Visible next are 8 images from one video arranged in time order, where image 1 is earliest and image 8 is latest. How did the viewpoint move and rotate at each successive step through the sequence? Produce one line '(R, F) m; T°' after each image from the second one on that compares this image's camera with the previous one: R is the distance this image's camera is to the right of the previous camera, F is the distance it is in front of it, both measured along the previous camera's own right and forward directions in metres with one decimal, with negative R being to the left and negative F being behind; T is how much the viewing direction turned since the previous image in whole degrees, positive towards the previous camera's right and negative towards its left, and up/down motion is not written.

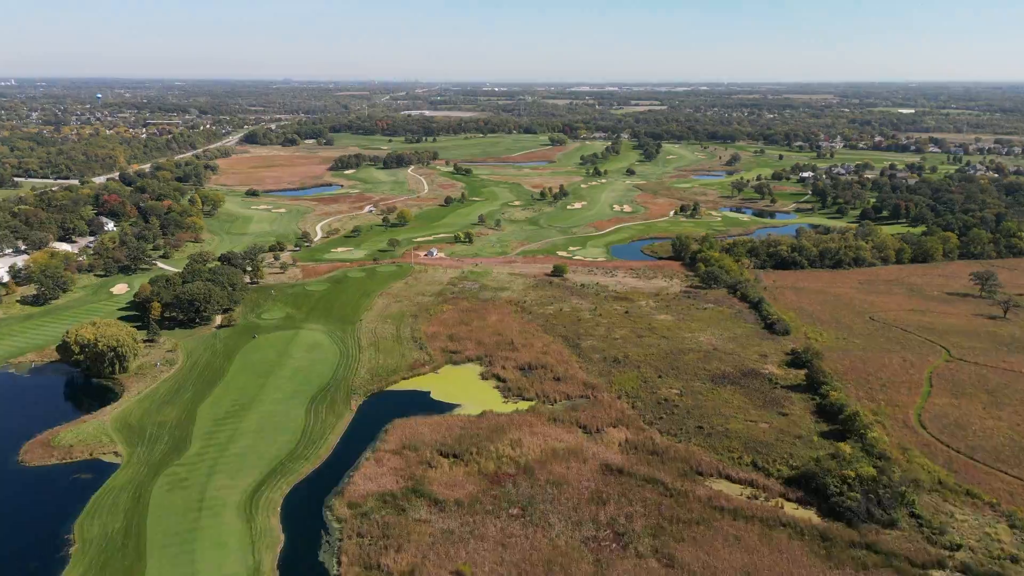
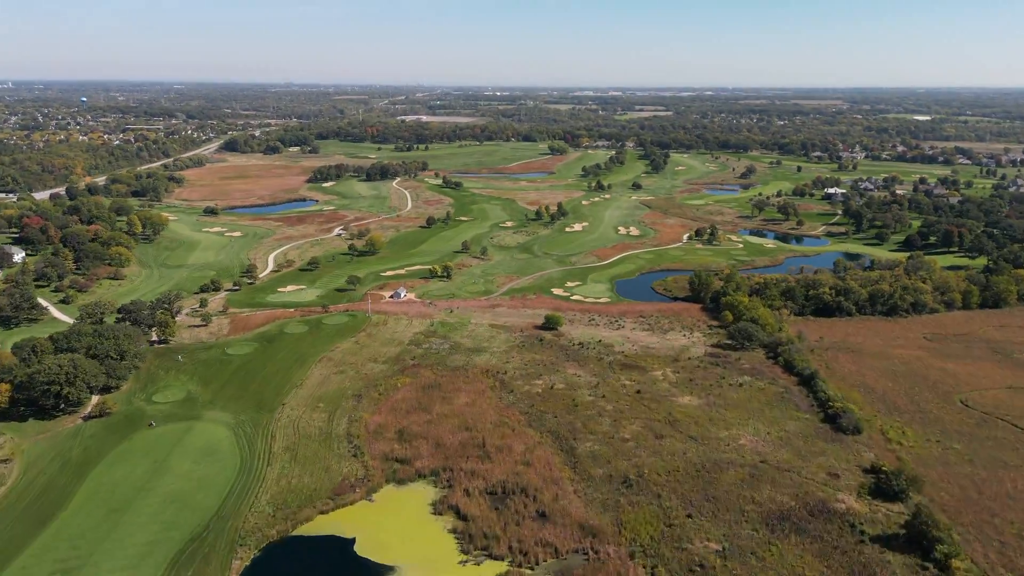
(+1.7, +14.9) m; 0°
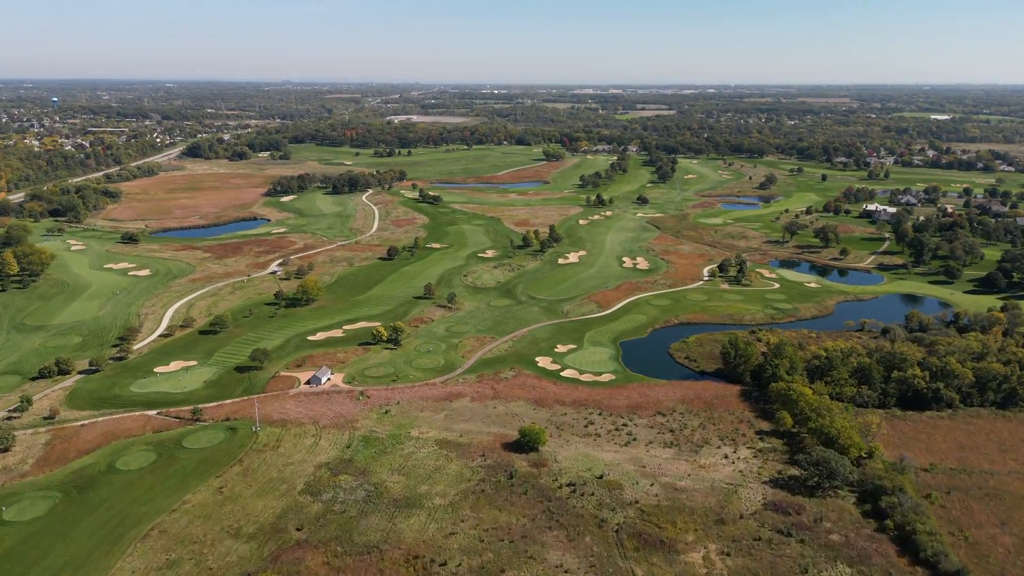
(+2.4, +19.9) m; 0°
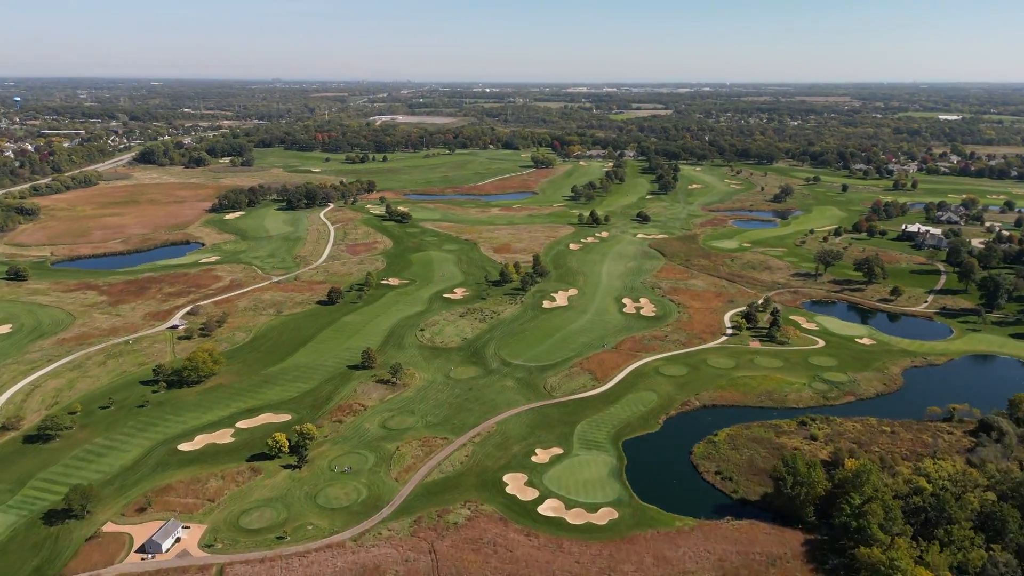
(+2.1, +17.5) m; 0°
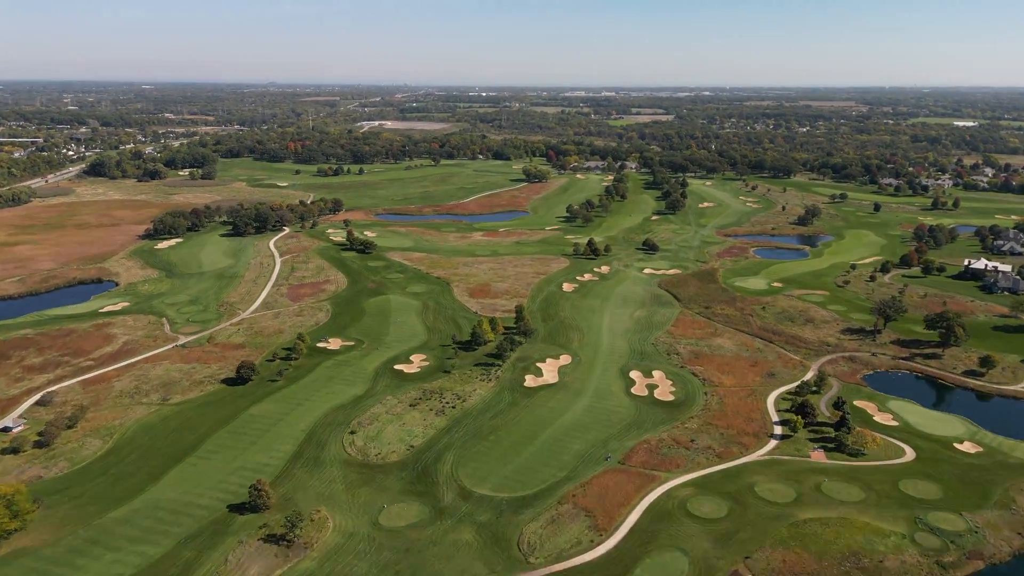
(+1.9, +17.3) m; 0°
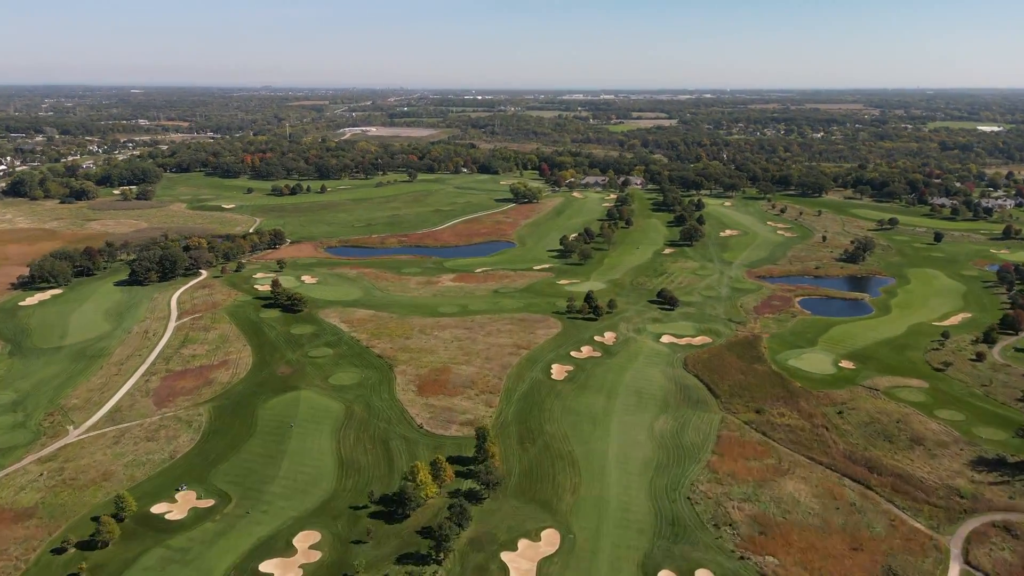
(+2.4, +22.4) m; 0°
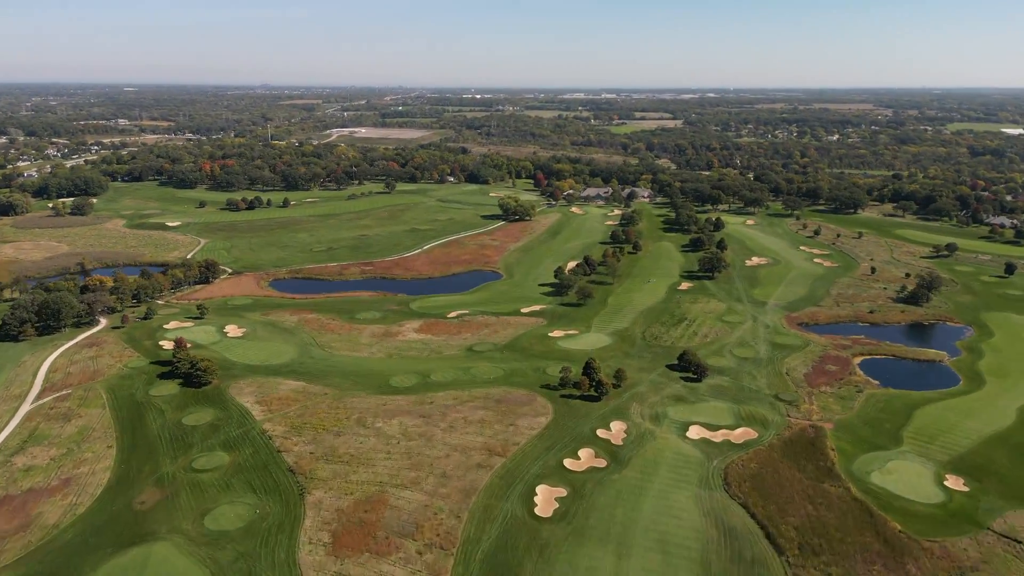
(+1.8, +17.5) m; 0°
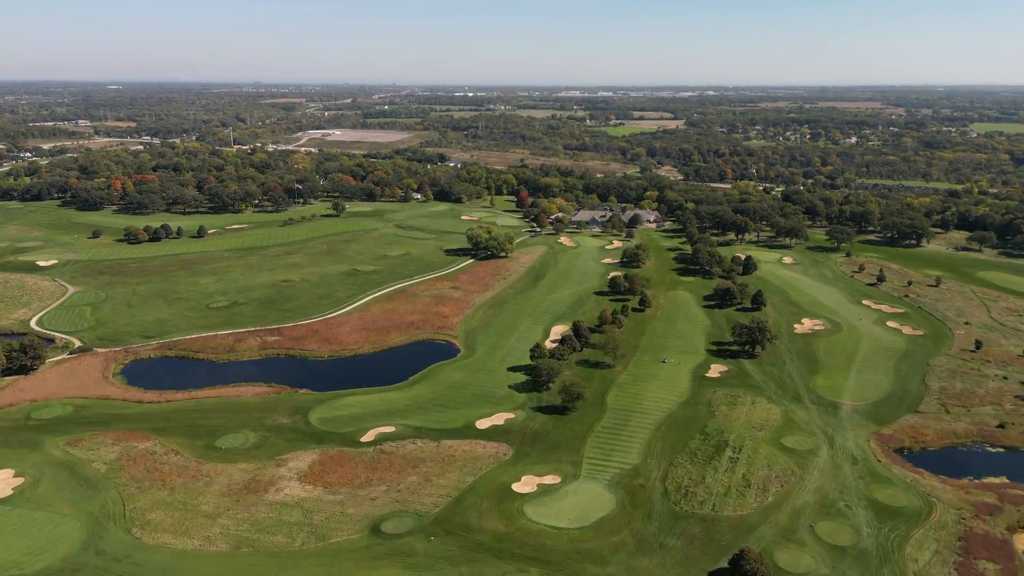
(+3.1, +24.7) m; 0°
